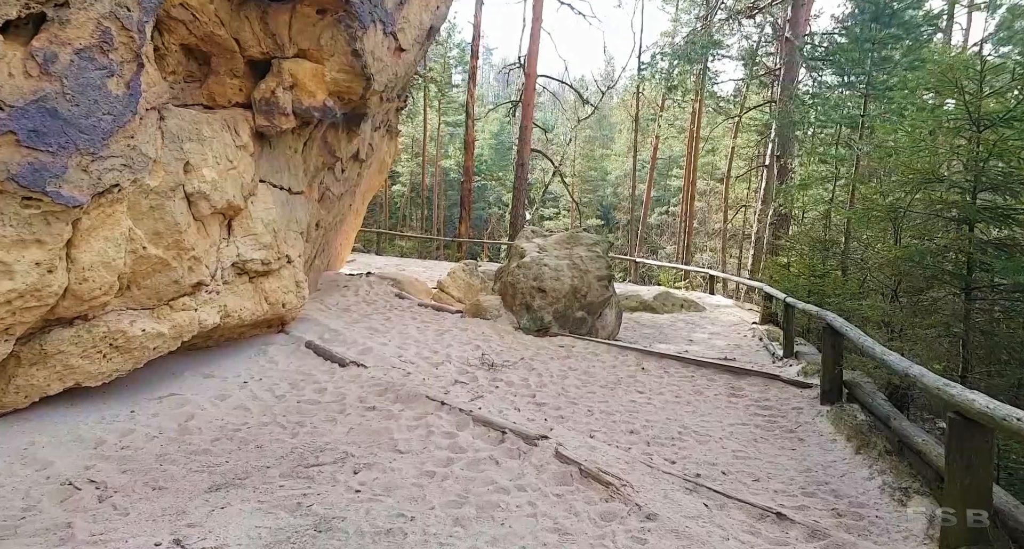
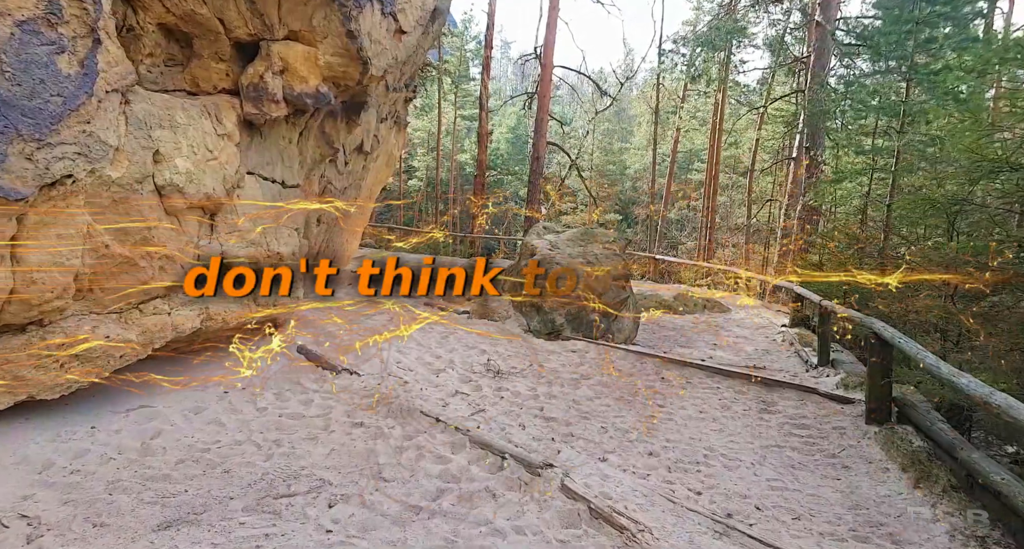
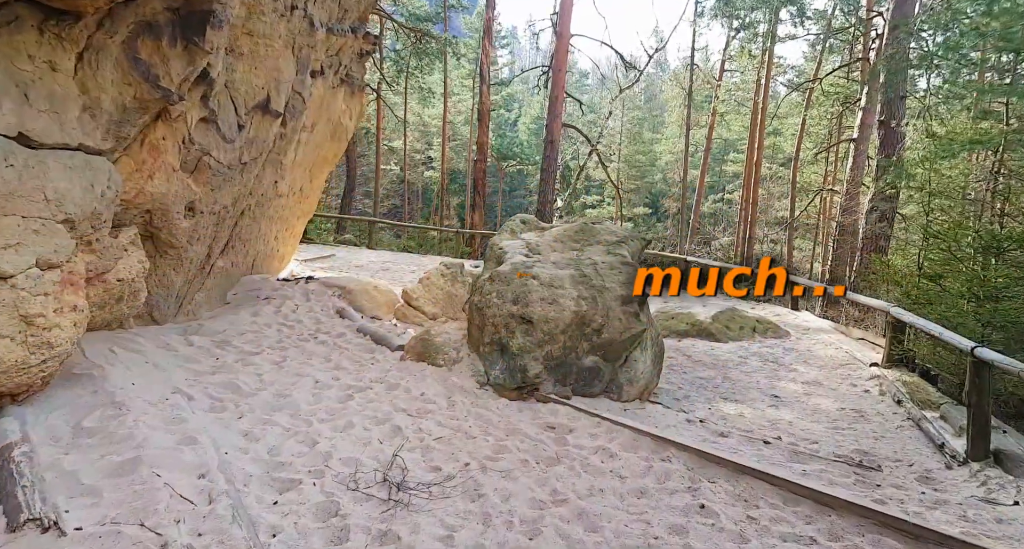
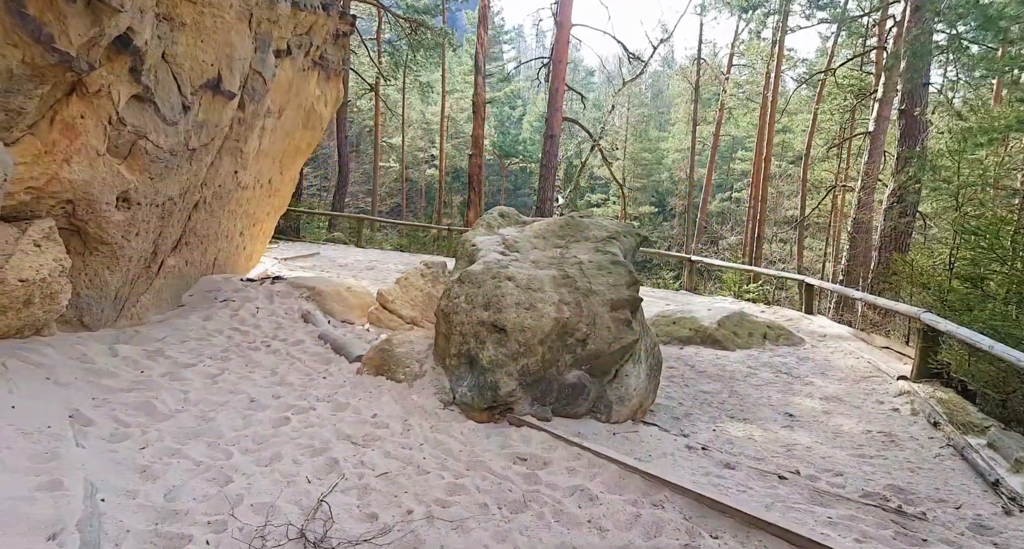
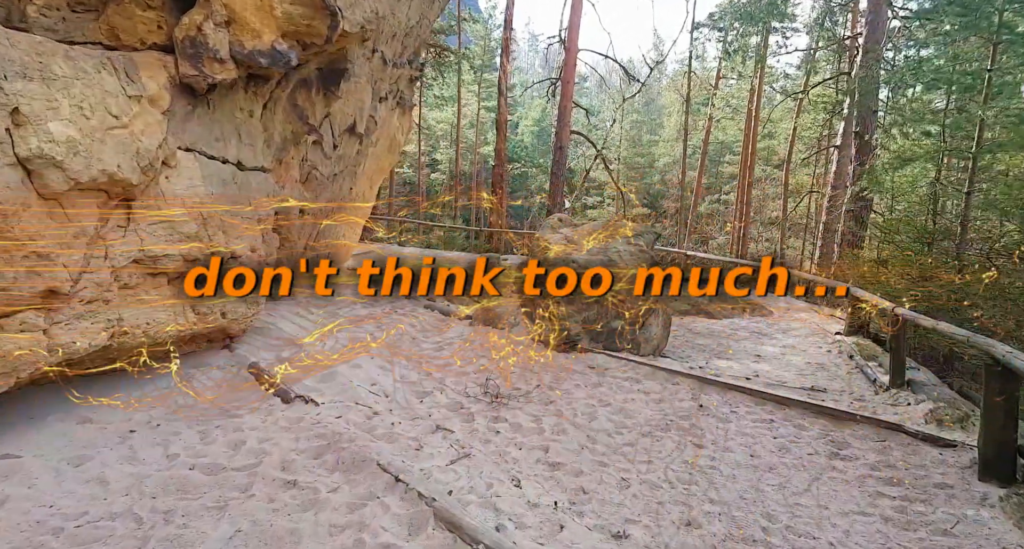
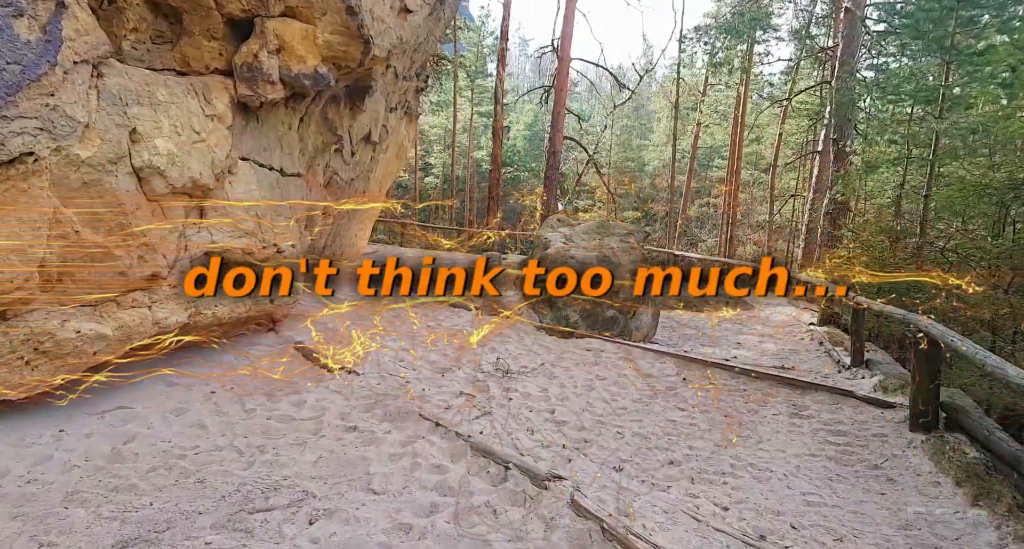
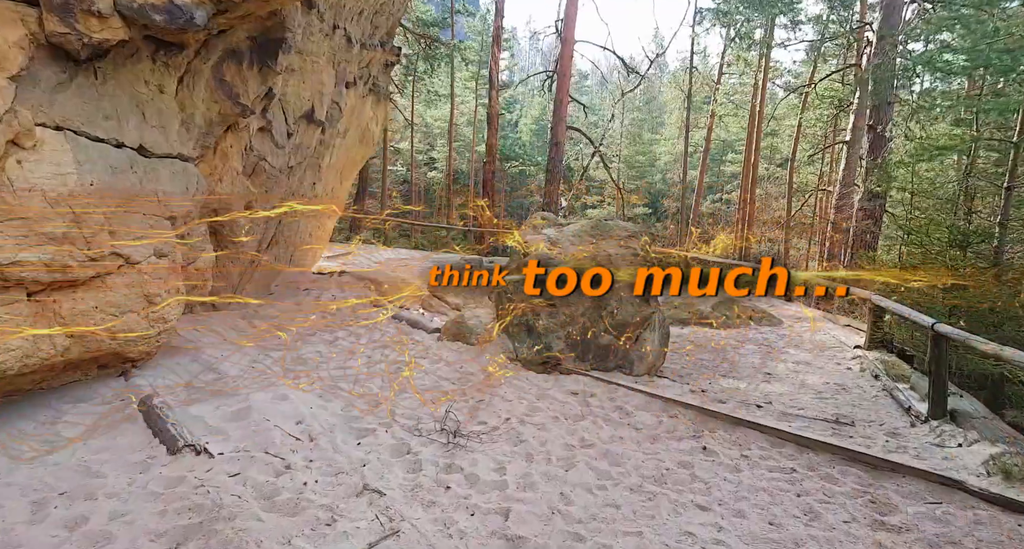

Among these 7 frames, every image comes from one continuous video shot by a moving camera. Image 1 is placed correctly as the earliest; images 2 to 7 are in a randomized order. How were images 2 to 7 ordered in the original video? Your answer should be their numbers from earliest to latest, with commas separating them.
2, 6, 5, 7, 3, 4
